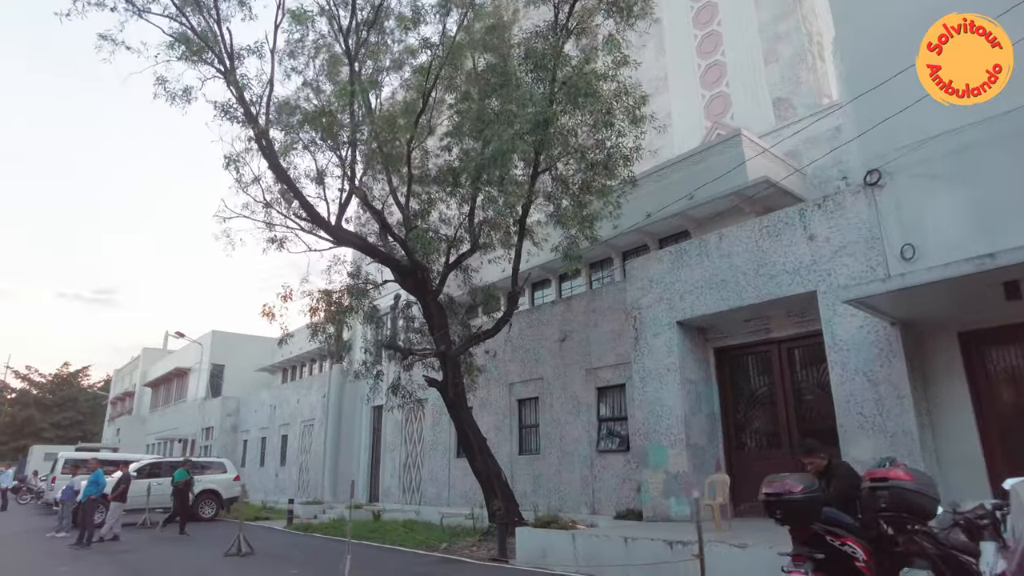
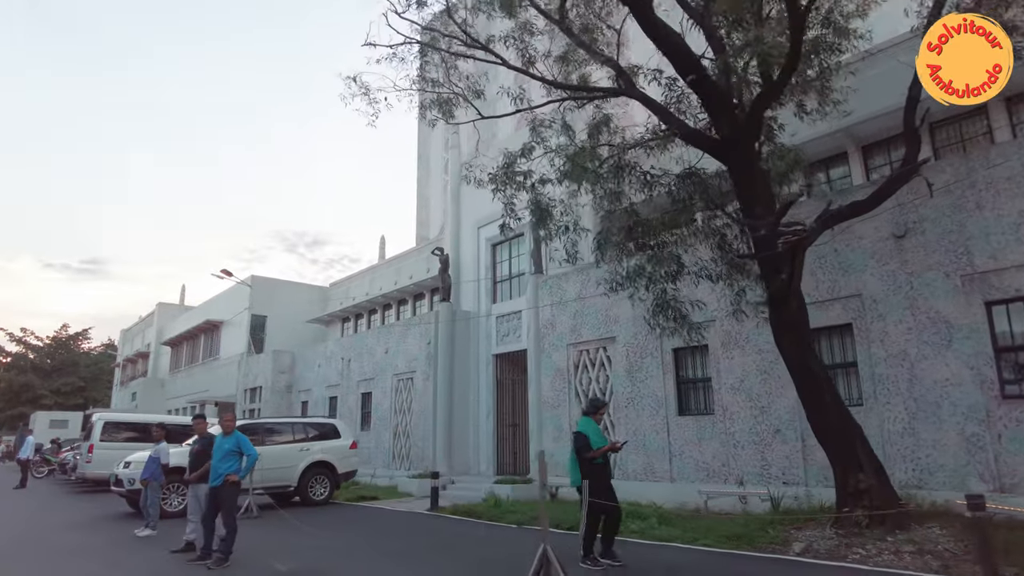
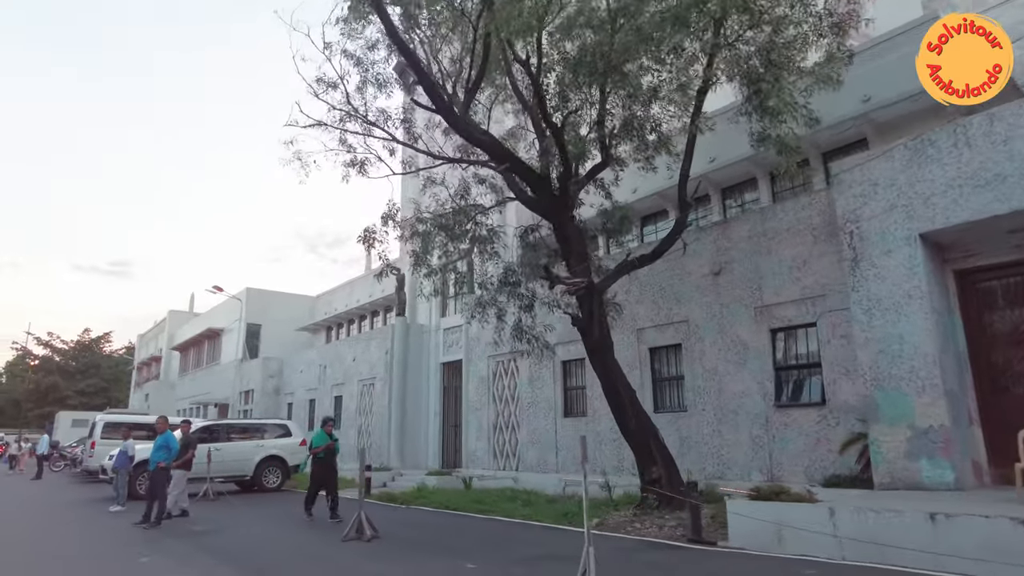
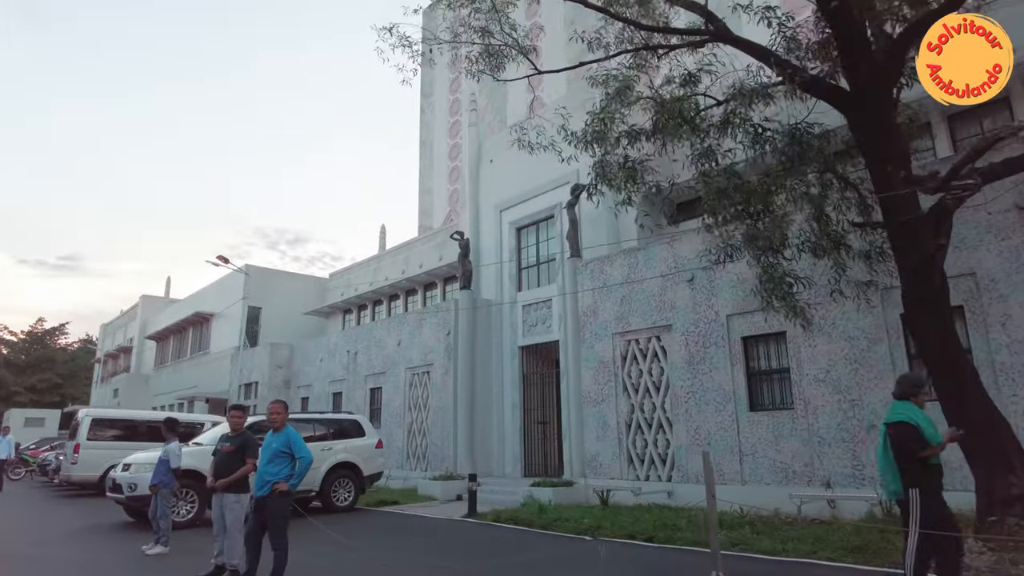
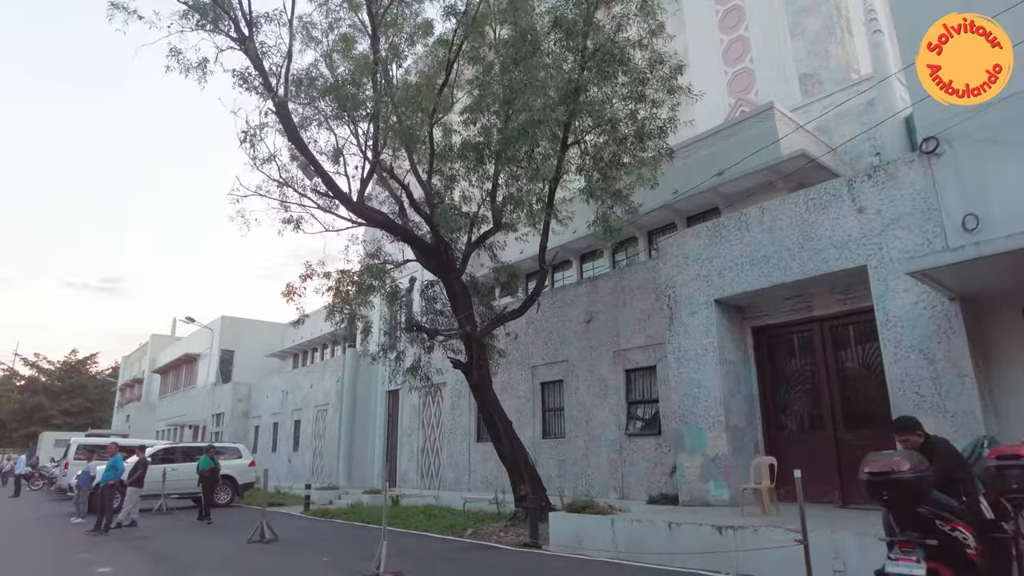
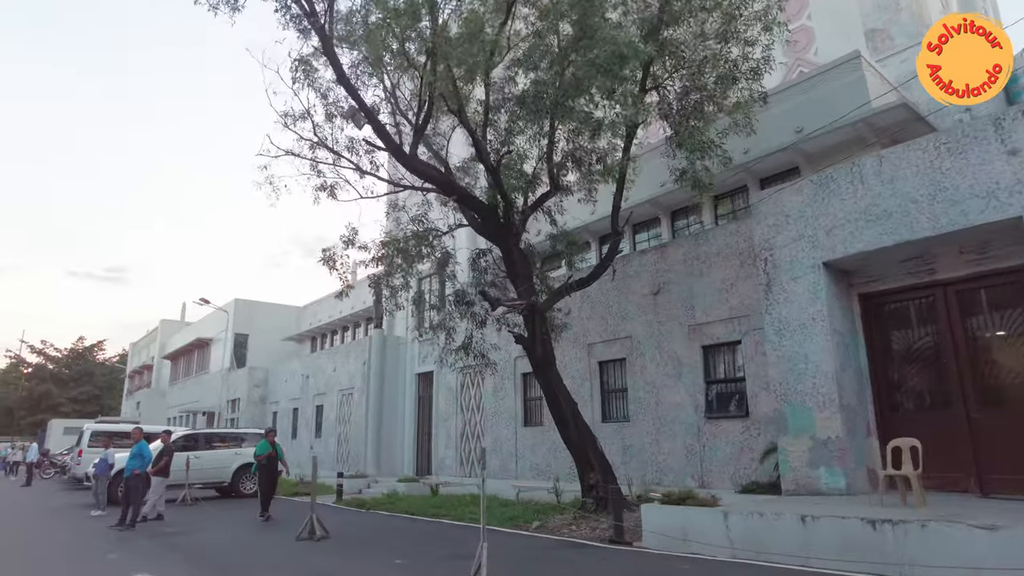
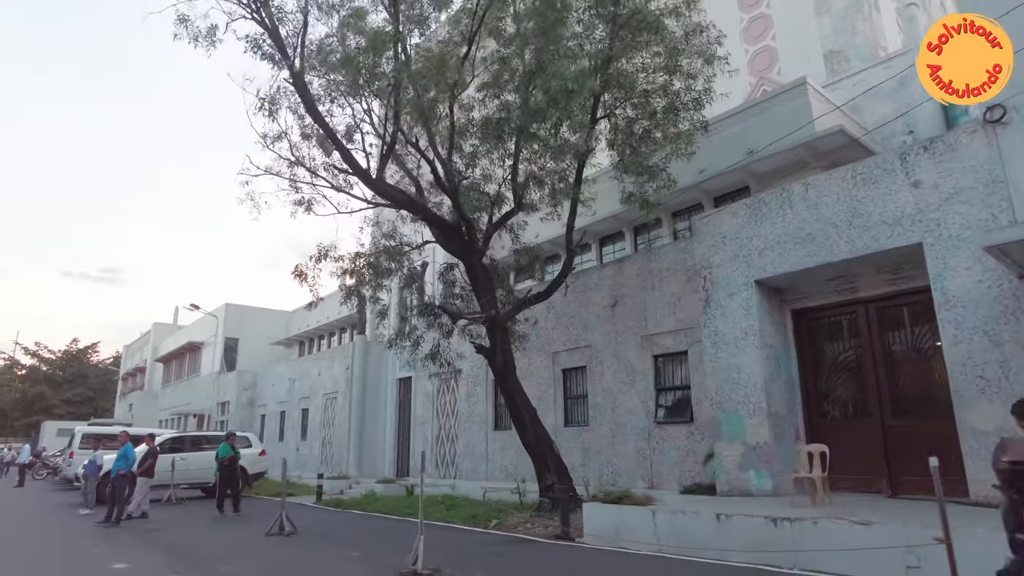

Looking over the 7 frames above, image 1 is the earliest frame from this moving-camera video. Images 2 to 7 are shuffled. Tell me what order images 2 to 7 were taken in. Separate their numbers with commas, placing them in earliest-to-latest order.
5, 7, 6, 3, 2, 4
